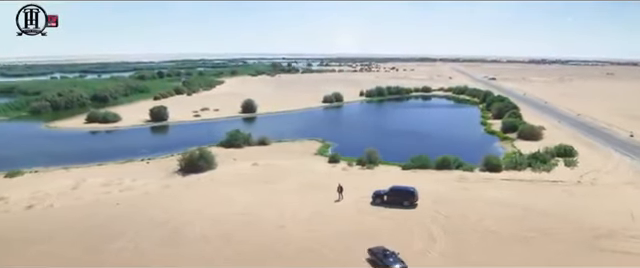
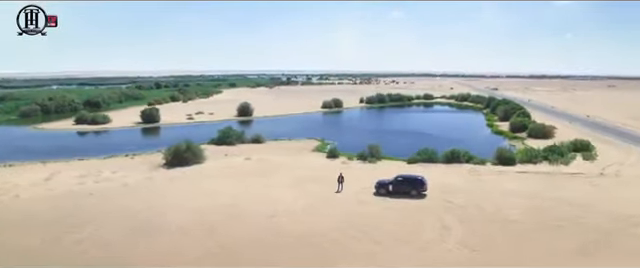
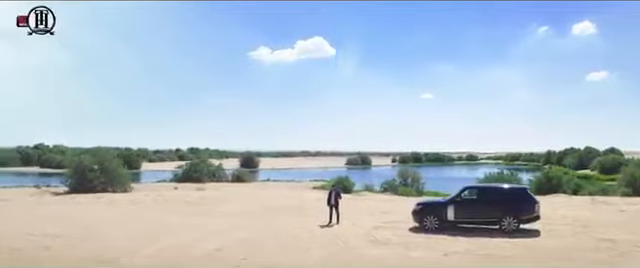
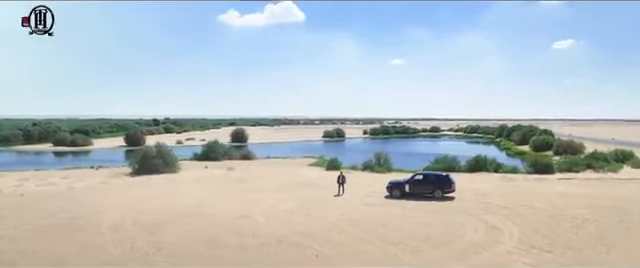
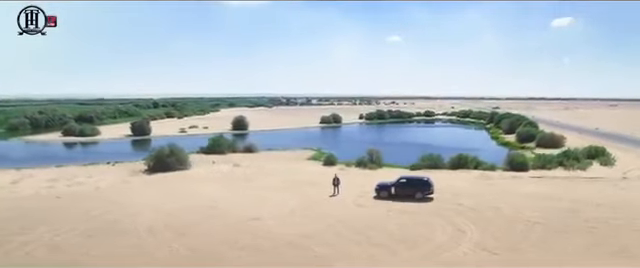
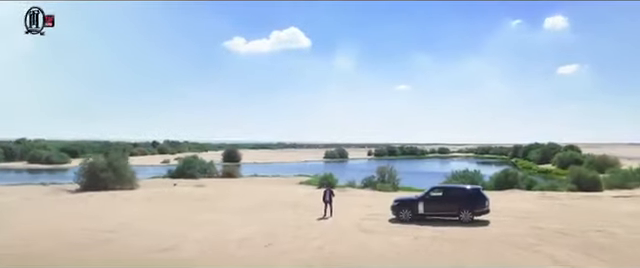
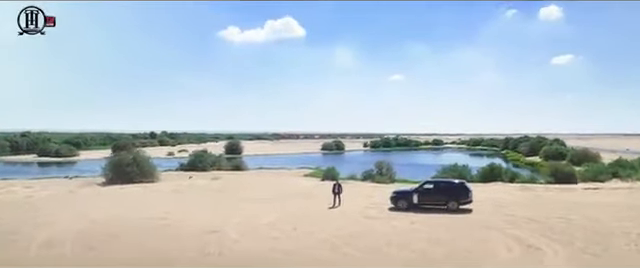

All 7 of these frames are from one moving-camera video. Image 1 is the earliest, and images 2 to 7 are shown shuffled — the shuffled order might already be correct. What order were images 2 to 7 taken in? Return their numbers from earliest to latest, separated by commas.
2, 5, 4, 7, 6, 3
